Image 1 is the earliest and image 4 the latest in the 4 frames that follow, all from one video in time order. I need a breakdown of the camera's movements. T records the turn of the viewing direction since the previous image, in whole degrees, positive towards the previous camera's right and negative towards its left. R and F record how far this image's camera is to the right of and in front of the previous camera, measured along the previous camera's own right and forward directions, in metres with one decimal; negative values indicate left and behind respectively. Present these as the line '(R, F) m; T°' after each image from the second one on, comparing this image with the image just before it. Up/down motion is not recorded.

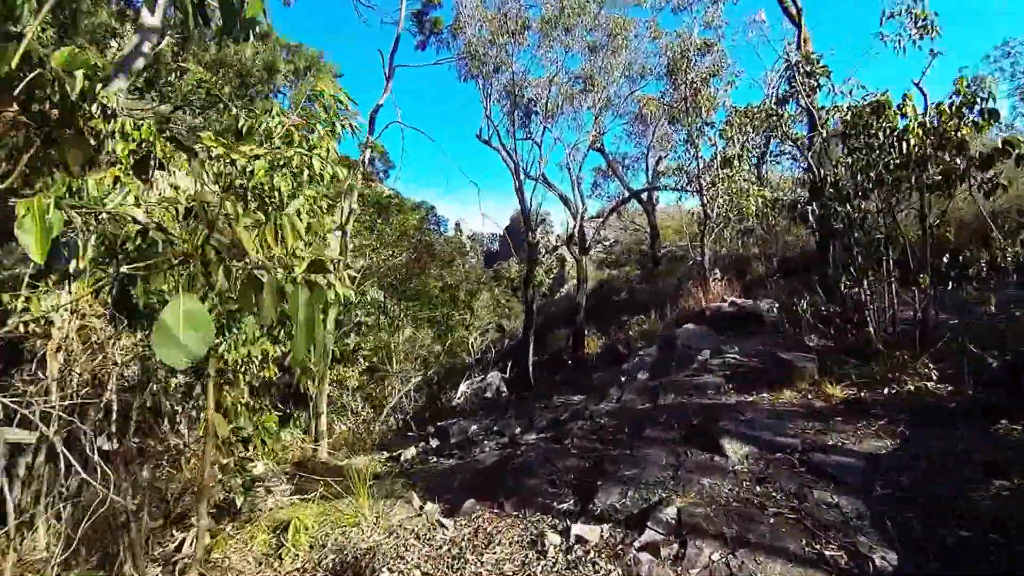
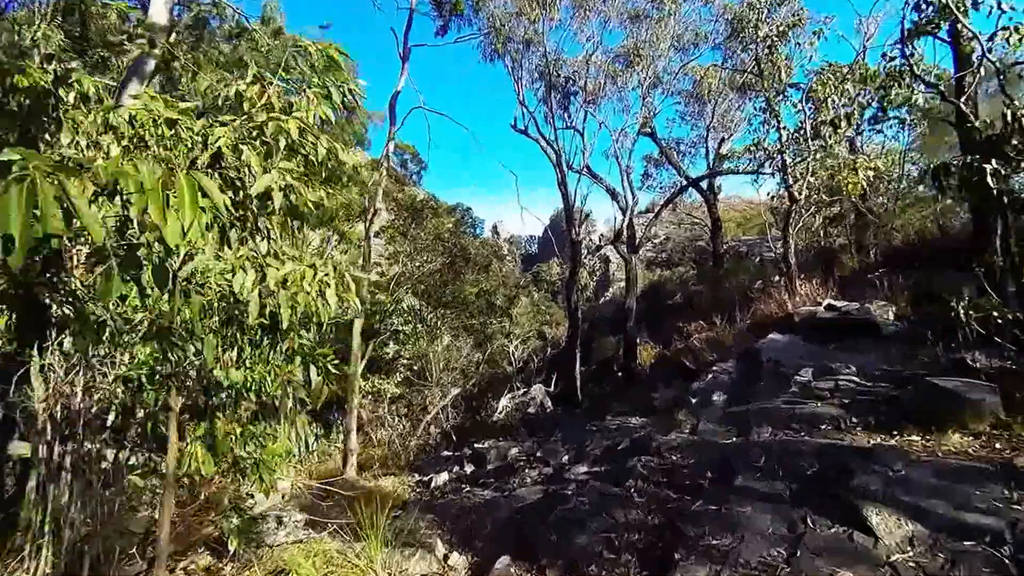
(0.0, +1.1) m; -2°
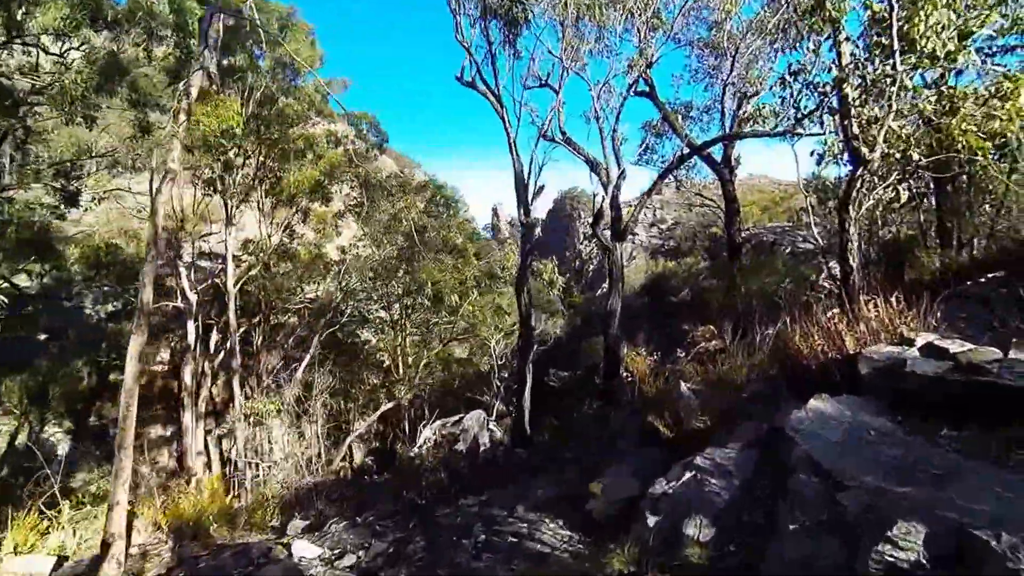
(+0.6, +2.5) m; -1°
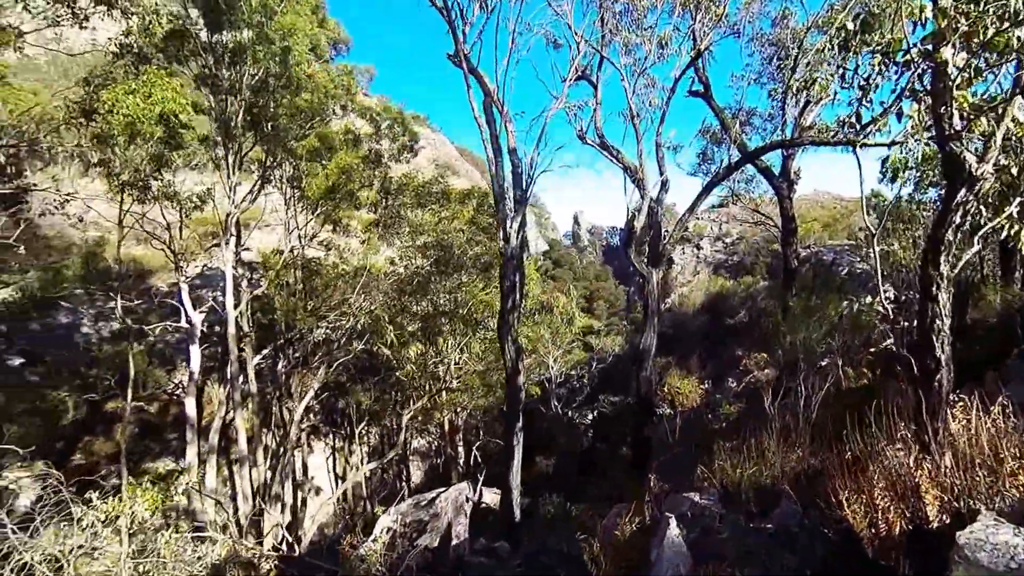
(+0.4, +1.5) m; -4°
